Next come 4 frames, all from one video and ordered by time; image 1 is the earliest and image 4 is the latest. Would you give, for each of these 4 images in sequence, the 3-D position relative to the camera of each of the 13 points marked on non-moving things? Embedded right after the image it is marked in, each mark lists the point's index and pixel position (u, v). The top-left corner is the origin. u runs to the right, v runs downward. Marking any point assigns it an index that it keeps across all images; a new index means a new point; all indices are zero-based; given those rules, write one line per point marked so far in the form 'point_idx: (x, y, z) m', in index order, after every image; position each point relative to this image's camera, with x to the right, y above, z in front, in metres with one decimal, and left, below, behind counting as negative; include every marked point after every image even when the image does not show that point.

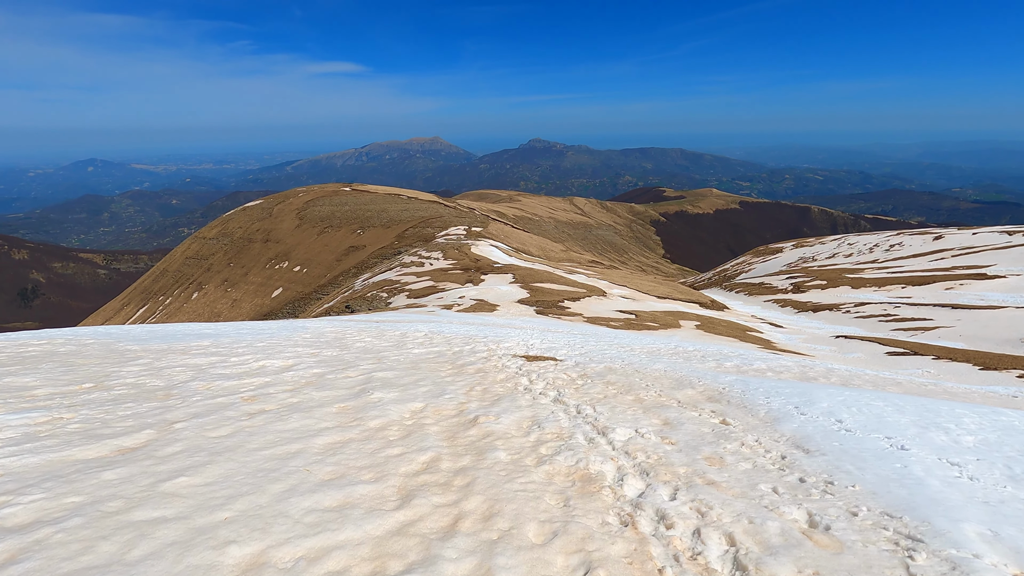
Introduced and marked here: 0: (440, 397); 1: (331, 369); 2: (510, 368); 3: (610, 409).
0: (-1.4, -2.2, +10.6) m
1: (-4.7, -2.1, +13.9) m
2: (-0.1, -2.4, +15.5) m
3: (+1.9, -2.4, +10.4) m
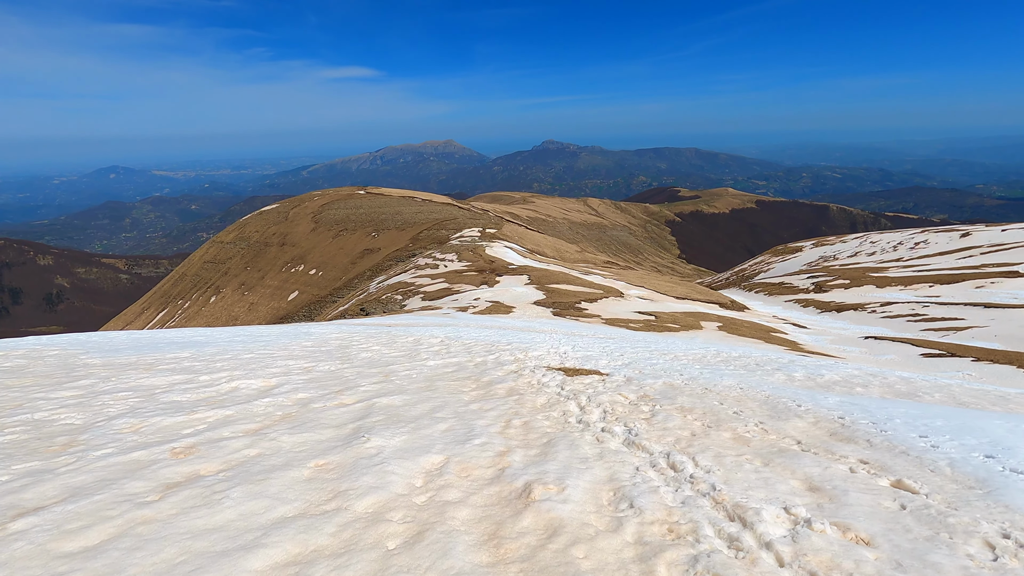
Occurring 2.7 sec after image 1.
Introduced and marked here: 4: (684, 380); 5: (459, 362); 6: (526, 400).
0: (-0.6, -2.1, +7.3) m
1: (-3.8, -2.1, +10.8) m
2: (+0.9, -2.3, +12.2) m
3: (+2.7, -2.3, +7.1) m
4: (+4.7, -2.5, +14.8) m
5: (-1.7, -2.3, +16.7) m
6: (+0.3, -2.3, +11.1) m
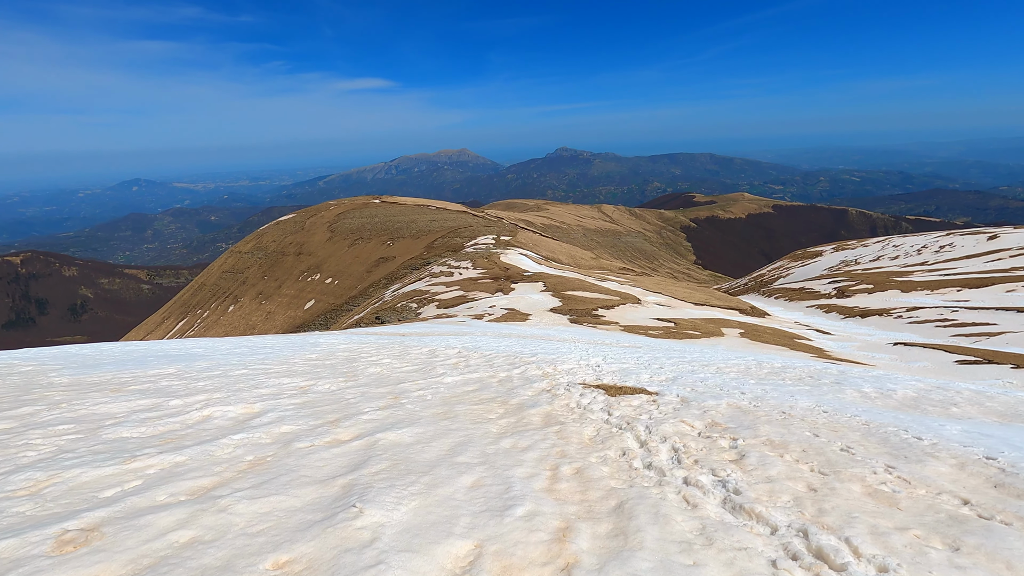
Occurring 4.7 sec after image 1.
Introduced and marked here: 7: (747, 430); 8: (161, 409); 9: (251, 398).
0: (-0.1, -2.1, +5.1) m
1: (-3.1, -2.2, +8.6) m
2: (+1.6, -2.4, +9.9) m
3: (+3.2, -2.3, +4.7) m
4: (+5.5, -2.6, +12.4) m
5: (-0.9, -2.5, +14.5) m
6: (+1.0, -2.4, +8.8) m
7: (+4.1, -2.5, +9.4) m
8: (-6.2, -2.1, +9.5) m
9: (-5.2, -2.2, +10.7) m
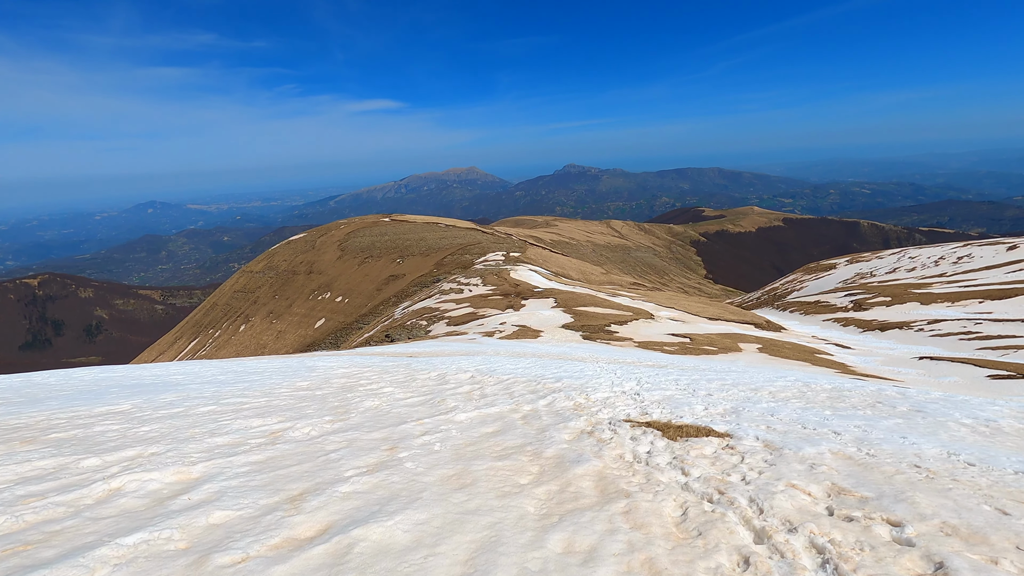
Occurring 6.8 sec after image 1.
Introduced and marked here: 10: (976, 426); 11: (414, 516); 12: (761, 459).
0: (+0.4, -2.1, +2.2) m
1: (-2.6, -2.3, +5.8) m
2: (+2.1, -2.5, +7.0) m
3: (+3.7, -2.2, +1.8) m
4: (+6.1, -2.8, +9.4) m
5: (-0.2, -2.8, +11.6) m
6: (+1.5, -2.5, +5.9) m
7: (+4.7, -2.6, +6.4) m
8: (-5.7, -2.4, +6.7) m
9: (-4.7, -2.4, +8.0) m
10: (+12.1, -3.5, +13.6) m
11: (-1.0, -2.3, +5.4) m
12: (+3.9, -2.7, +8.4) m
